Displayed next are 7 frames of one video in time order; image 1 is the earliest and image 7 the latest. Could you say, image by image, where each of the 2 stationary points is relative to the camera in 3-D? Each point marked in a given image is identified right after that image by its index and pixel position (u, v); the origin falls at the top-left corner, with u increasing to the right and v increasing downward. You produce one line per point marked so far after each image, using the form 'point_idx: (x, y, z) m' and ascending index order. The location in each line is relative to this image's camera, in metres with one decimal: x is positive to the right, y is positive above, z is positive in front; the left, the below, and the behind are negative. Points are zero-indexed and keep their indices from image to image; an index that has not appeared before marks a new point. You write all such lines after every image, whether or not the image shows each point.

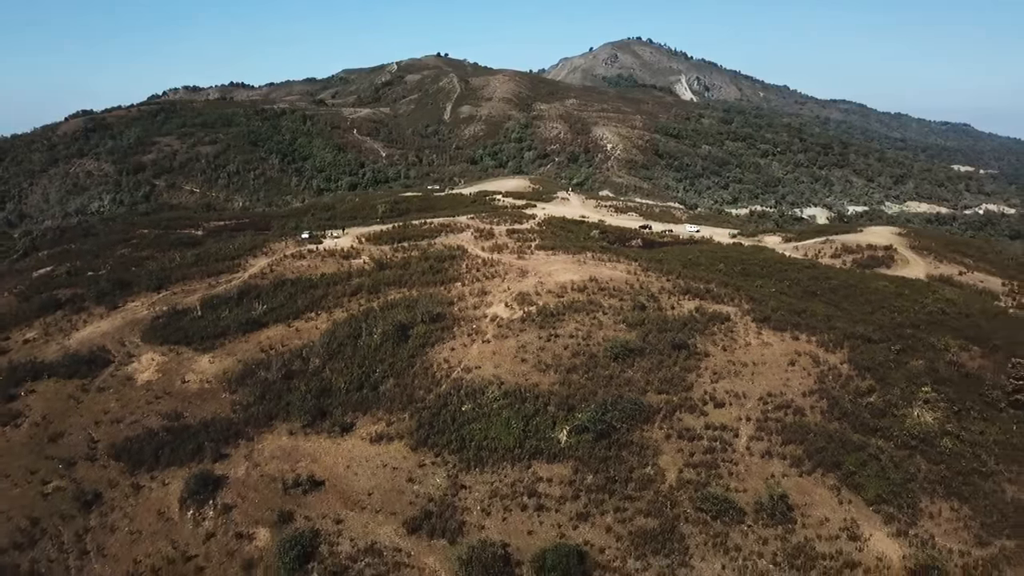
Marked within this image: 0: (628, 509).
0: (+3.9, -7.4, +19.3) m
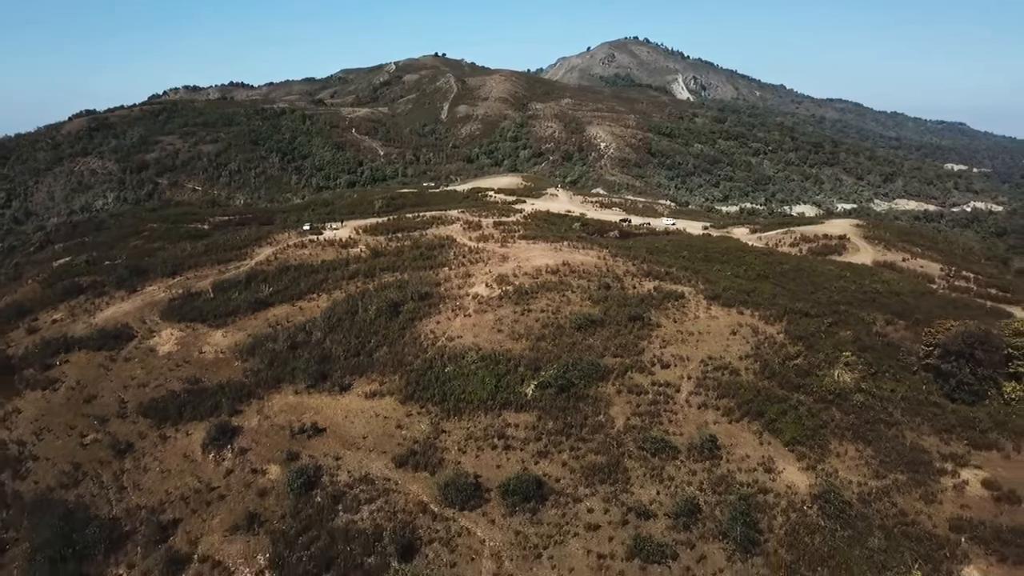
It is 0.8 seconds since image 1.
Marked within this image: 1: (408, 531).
0: (+2.8, -6.3, +22.9) m
1: (-3.7, -8.5, +20.2) m
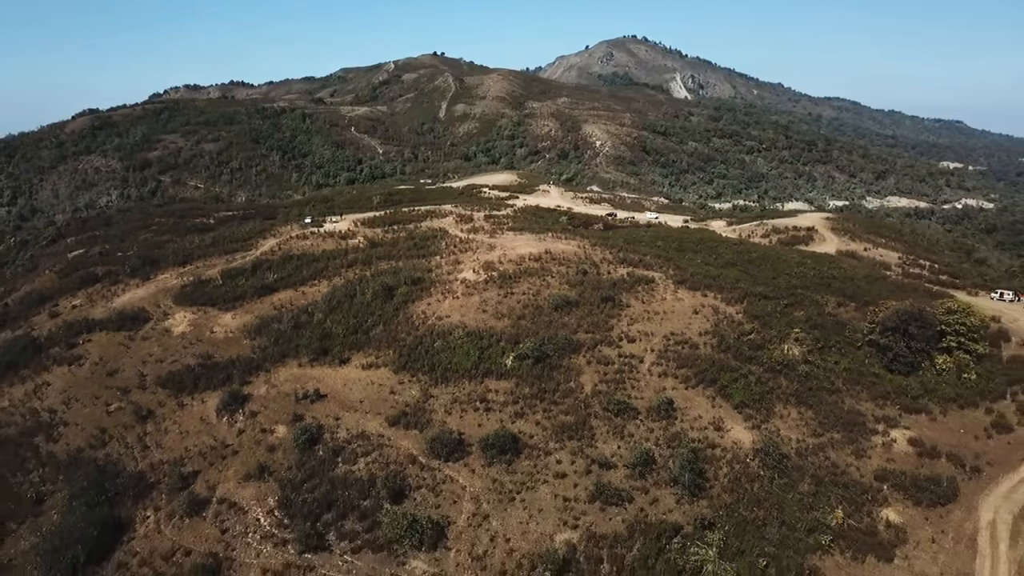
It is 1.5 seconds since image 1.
0: (+1.9, -5.5, +25.8) m
1: (-4.6, -7.7, +23.1) m
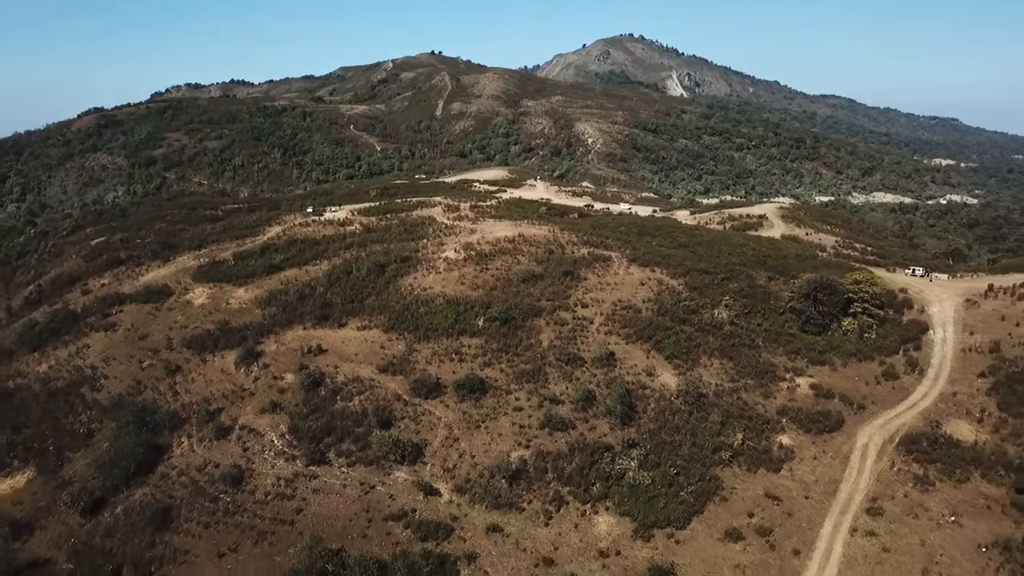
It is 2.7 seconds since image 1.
0: (+0.2, -3.9, +31.1) m
1: (-6.2, -6.1, +28.4) m
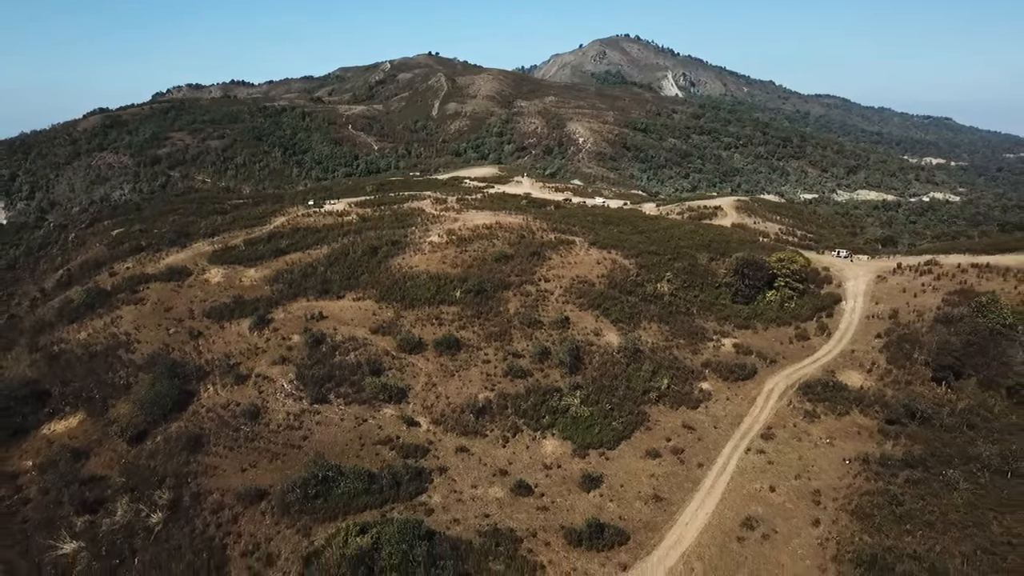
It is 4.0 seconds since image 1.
0: (-1.7, -2.3, +37.0) m
1: (-8.1, -4.5, +34.3) m
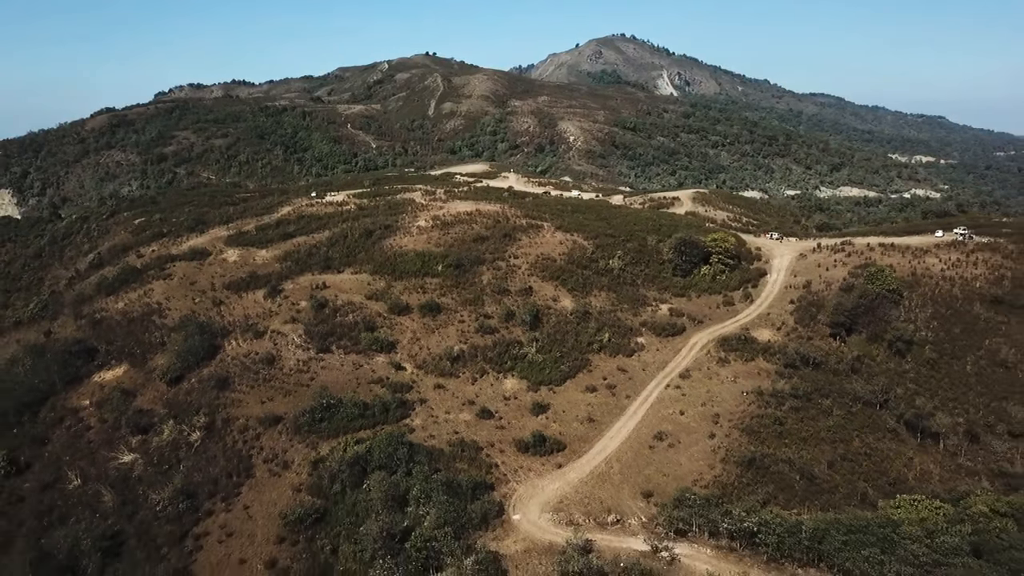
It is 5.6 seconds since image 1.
0: (-3.9, -0.2, +44.2) m
1: (-10.3, -2.5, +41.5) m
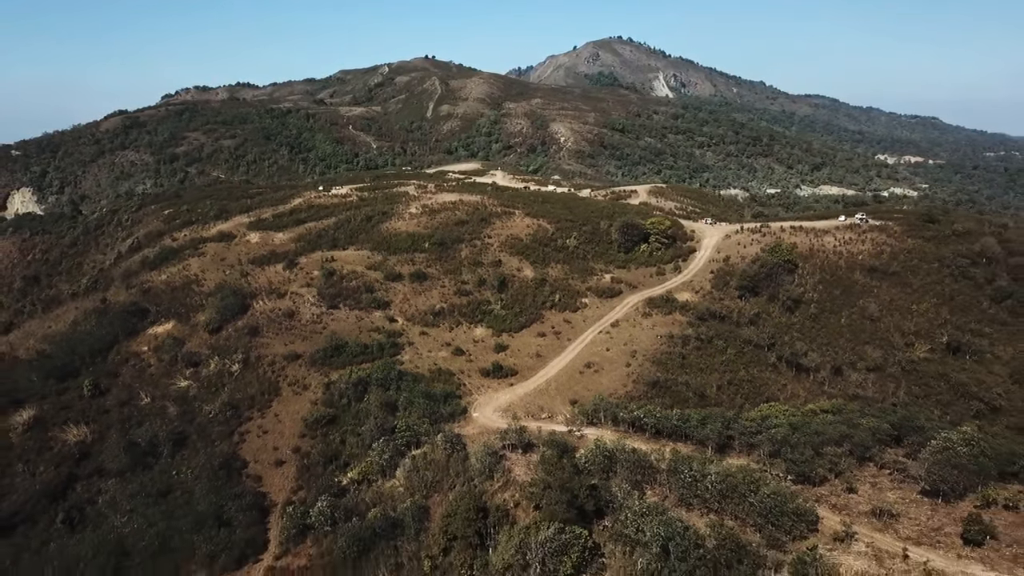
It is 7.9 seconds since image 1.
0: (-6.5, +2.4, +54.5) m
1: (-12.9, +0.1, +51.9) m
